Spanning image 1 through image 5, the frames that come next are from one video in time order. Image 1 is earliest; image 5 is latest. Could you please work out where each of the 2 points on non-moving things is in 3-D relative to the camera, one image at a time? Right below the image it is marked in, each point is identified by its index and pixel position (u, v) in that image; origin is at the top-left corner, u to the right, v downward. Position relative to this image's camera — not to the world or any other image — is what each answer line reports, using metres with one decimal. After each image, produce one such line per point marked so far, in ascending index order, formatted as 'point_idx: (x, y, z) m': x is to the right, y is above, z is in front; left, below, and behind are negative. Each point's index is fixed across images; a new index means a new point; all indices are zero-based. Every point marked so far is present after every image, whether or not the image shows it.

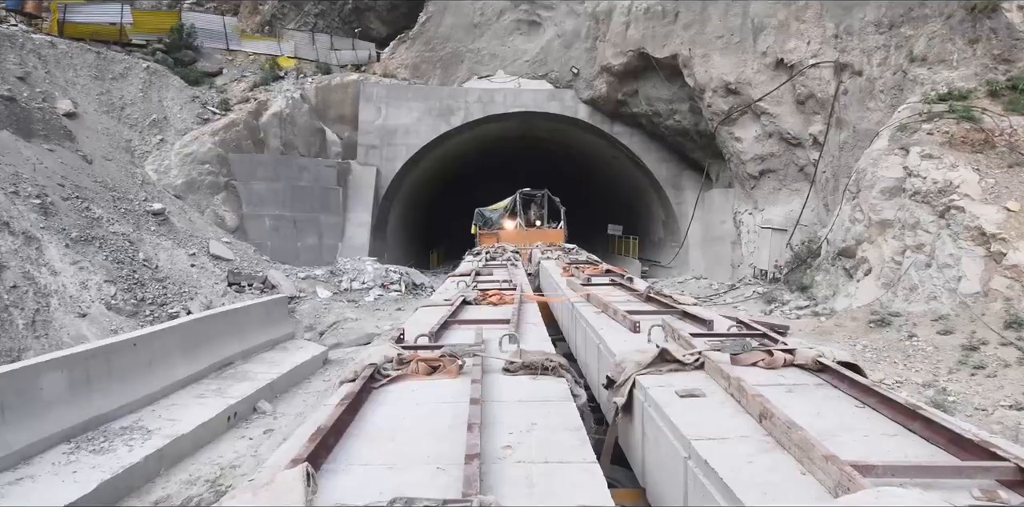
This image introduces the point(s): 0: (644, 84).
0: (+11.7, +15.0, +13.1) m
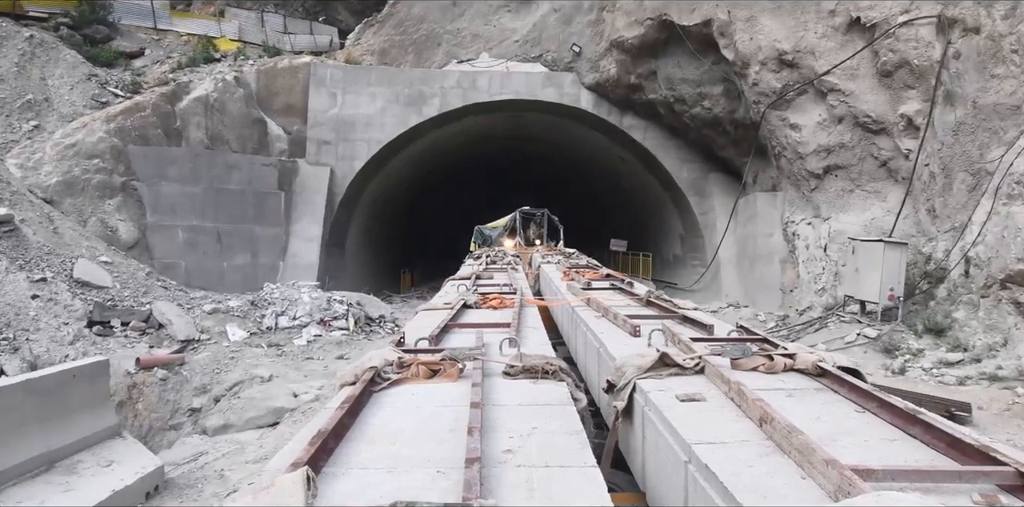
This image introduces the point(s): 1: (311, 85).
0: (+10.8, +13.5, +10.6) m
1: (-18.1, +15.3, +13.1) m
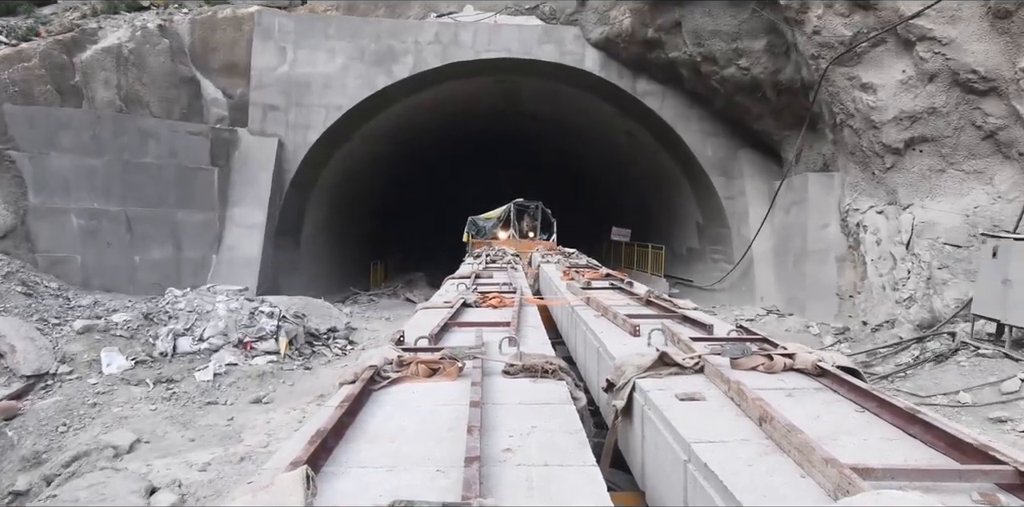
0: (+11.5, +15.1, +13.7) m
1: (-17.2, +17.2, +17.7) m
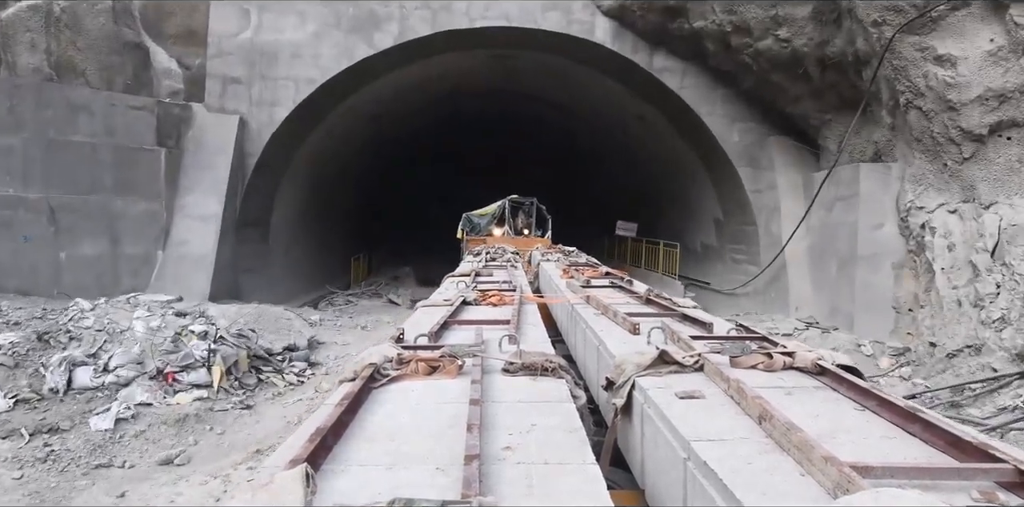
0: (+11.6, +15.1, +13.3) m
1: (-17.1, +17.5, +17.2) m
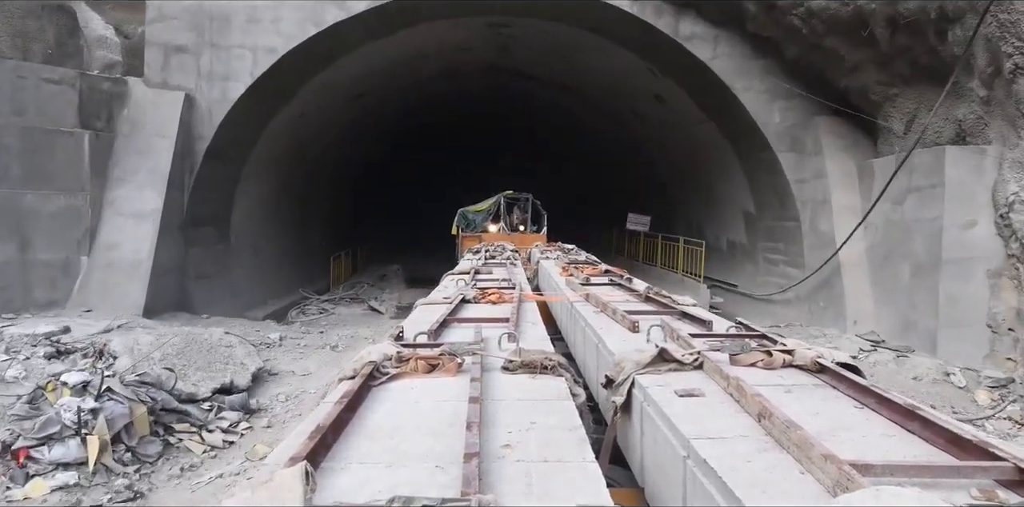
0: (+11.7, +15.2, +12.8) m
1: (-17.1, +17.6, +16.8) m
